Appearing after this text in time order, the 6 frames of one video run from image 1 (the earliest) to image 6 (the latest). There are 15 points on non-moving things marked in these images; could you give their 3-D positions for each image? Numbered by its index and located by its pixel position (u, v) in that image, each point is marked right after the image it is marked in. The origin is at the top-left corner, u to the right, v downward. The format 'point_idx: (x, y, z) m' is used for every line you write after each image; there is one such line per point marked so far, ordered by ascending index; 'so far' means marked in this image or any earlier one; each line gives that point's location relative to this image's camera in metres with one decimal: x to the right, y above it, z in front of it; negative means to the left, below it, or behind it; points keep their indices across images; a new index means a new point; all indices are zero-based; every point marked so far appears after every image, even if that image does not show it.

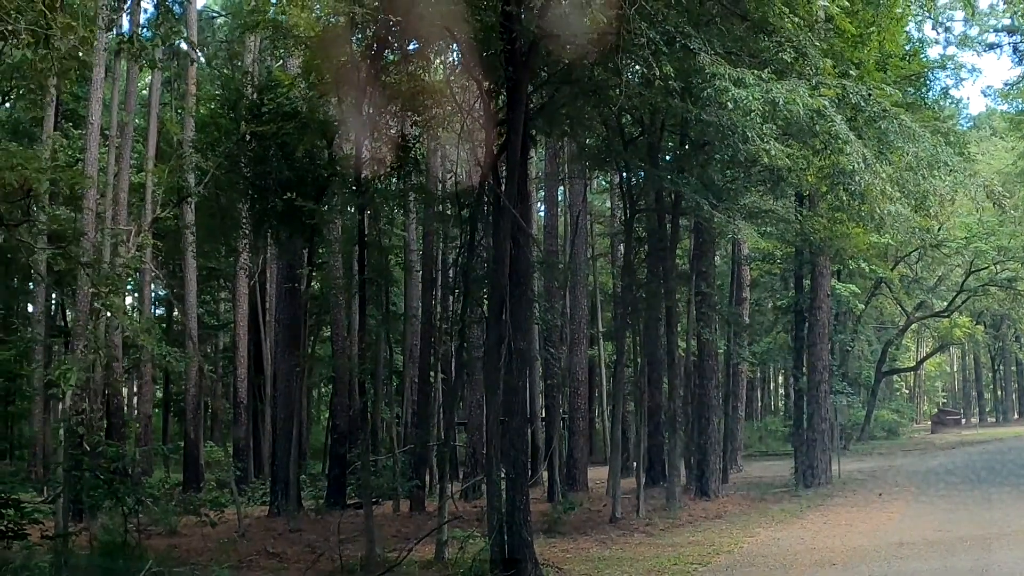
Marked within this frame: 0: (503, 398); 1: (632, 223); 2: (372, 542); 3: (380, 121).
0: (-0.1, -1.3, +10.3) m
1: (+2.2, +1.1, +15.6) m
2: (-1.7, -3.0, +10.5) m
3: (-1.6, +2.2, +10.6) m
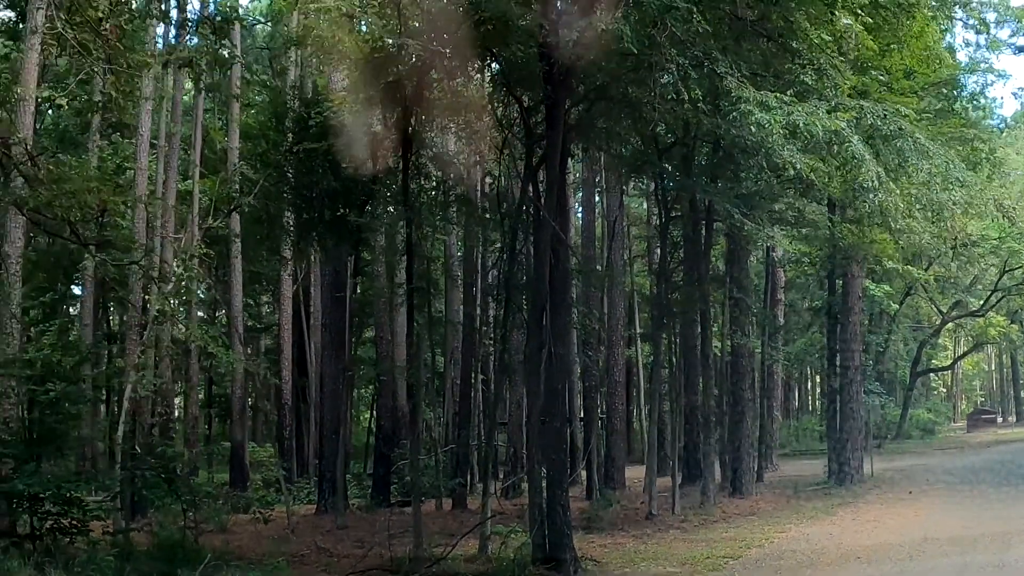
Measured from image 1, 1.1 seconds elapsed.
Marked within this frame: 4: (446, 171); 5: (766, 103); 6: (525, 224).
0: (+0.4, -1.4, +10.9) m
1: (+2.8, +1.0, +16.1) m
2: (-1.2, -3.1, +11.1) m
3: (-1.2, +2.1, +11.2) m
4: (-0.9, +1.6, +12.2) m
5: (+2.4, +1.8, +8.7) m
6: (+0.2, +0.9, +11.7) m
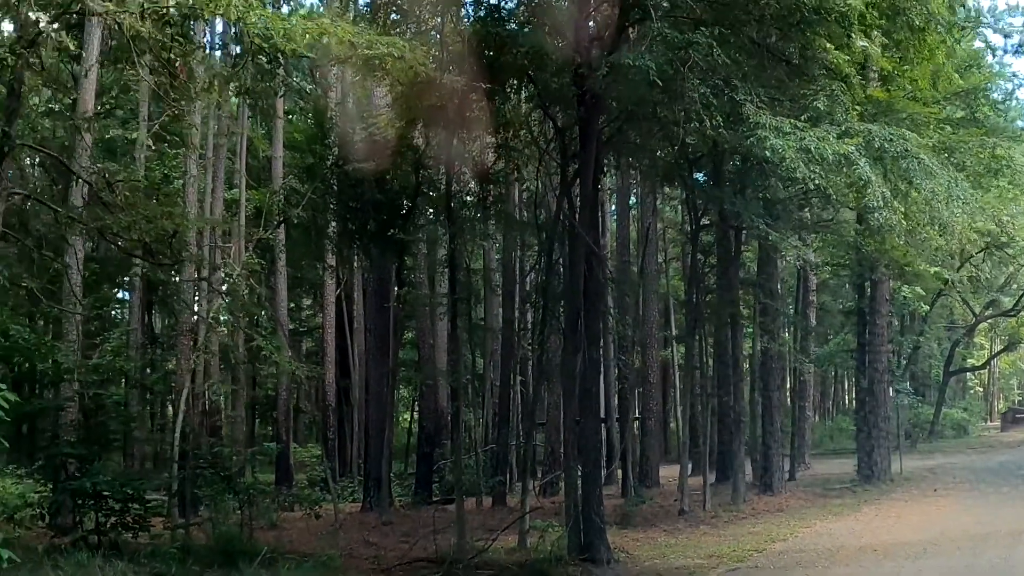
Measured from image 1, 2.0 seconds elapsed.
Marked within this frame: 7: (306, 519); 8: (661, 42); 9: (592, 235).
0: (+0.9, -1.5, +11.6) m
1: (+3.5, +0.9, +16.7) m
2: (-0.7, -3.3, +11.9) m
3: (-0.7, +2.0, +12.0) m
4: (-0.3, +1.5, +13.0) m
5: (+2.8, +1.6, +9.3) m
6: (+0.7, +0.7, +12.4) m
7: (-4.0, -4.4, +16.9) m
8: (+1.6, +2.6, +9.7) m
9: (+1.0, +0.7, +11.7) m
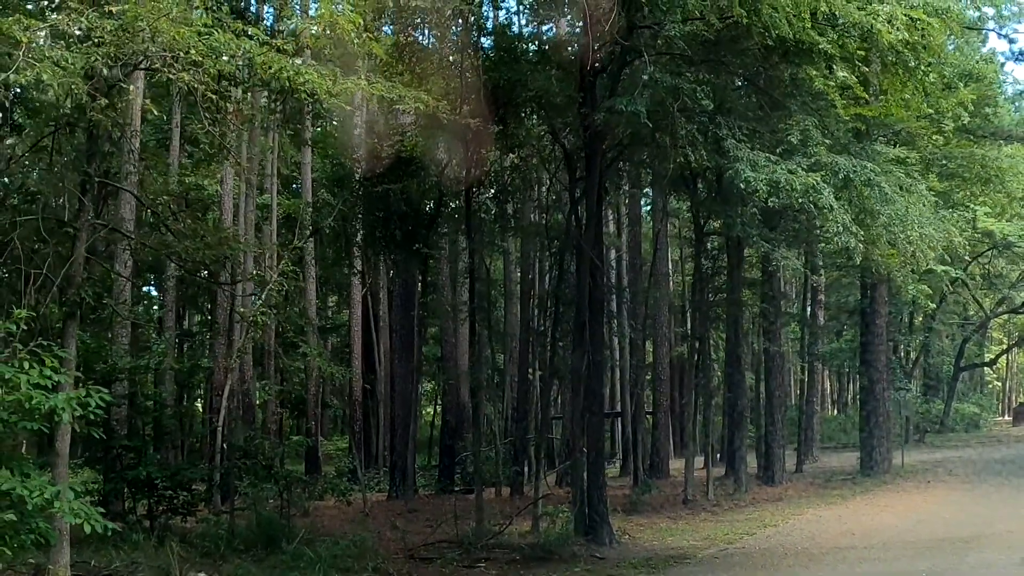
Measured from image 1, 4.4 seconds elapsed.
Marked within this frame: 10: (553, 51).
0: (+1.0, -1.6, +12.8) m
1: (+3.8, +0.9, +17.8) m
2: (-0.5, -3.4, +13.2) m
3: (-0.5, +1.9, +13.2) m
4: (-0.1, +1.4, +14.2) m
5: (+2.9, +1.5, +10.5) m
6: (+0.9, +0.6, +13.6) m
7: (-3.7, -4.5, +18.2) m
8: (+1.7, +2.5, +10.8) m
9: (+1.2, +0.6, +12.9) m
10: (+0.5, +3.2, +12.0) m
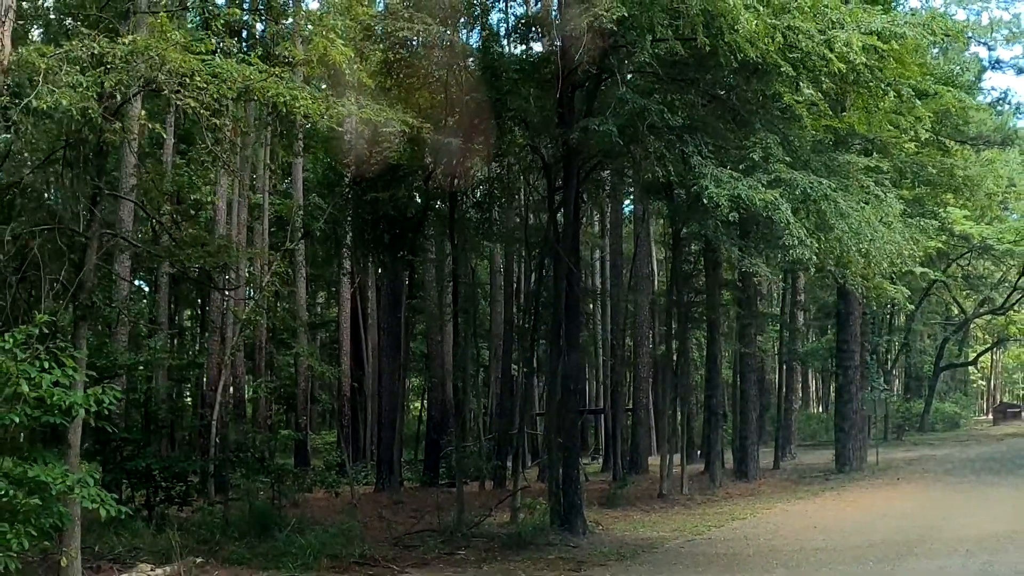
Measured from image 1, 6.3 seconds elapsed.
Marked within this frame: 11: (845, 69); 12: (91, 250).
0: (+0.8, -1.7, +13.5) m
1: (+3.5, +0.8, +18.5) m
2: (-0.8, -3.4, +13.9) m
3: (-0.8, +1.8, +13.9) m
4: (-0.4, +1.3, +14.8) m
5: (+2.7, +1.4, +11.2) m
6: (+0.6, +0.6, +14.3) m
7: (-4.0, -4.5, +18.9) m
8: (+1.5, +2.4, +11.5) m
9: (+0.9, +0.5, +13.5) m
10: (+0.3, +3.2, +12.7) m
11: (+4.3, +2.8, +11.3) m
12: (-4.2, +0.4, +8.9) m
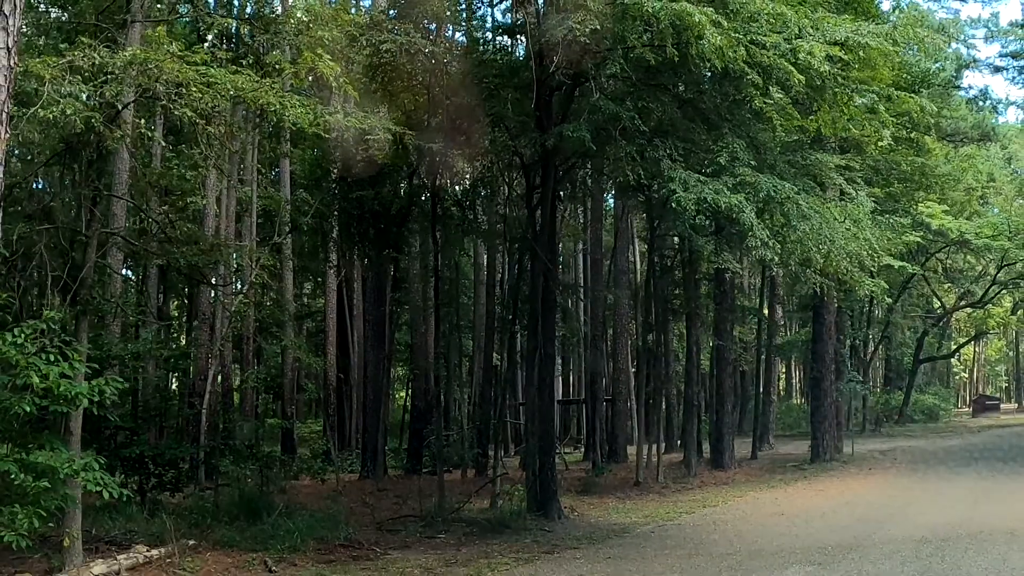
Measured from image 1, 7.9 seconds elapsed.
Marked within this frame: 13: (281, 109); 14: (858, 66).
0: (+0.4, -1.6, +14.0) m
1: (+3.1, +0.9, +19.1) m
2: (-1.1, -3.3, +14.4) m
3: (-1.1, +1.9, +14.4) m
4: (-0.7, +1.4, +15.3) m
5: (+2.4, +1.5, +11.7) m
6: (+0.3, +0.7, +14.8) m
7: (-4.4, -4.3, +19.4) m
8: (+1.2, +2.5, +12.0) m
9: (+0.6, +0.6, +14.1) m
10: (0.0, +3.2, +13.2) m
11: (+4.0, +2.8, +11.8) m
12: (-4.5, +0.4, +9.3) m
13: (-2.4, +1.9, +9.3) m
14: (+4.9, +3.1, +12.4) m
